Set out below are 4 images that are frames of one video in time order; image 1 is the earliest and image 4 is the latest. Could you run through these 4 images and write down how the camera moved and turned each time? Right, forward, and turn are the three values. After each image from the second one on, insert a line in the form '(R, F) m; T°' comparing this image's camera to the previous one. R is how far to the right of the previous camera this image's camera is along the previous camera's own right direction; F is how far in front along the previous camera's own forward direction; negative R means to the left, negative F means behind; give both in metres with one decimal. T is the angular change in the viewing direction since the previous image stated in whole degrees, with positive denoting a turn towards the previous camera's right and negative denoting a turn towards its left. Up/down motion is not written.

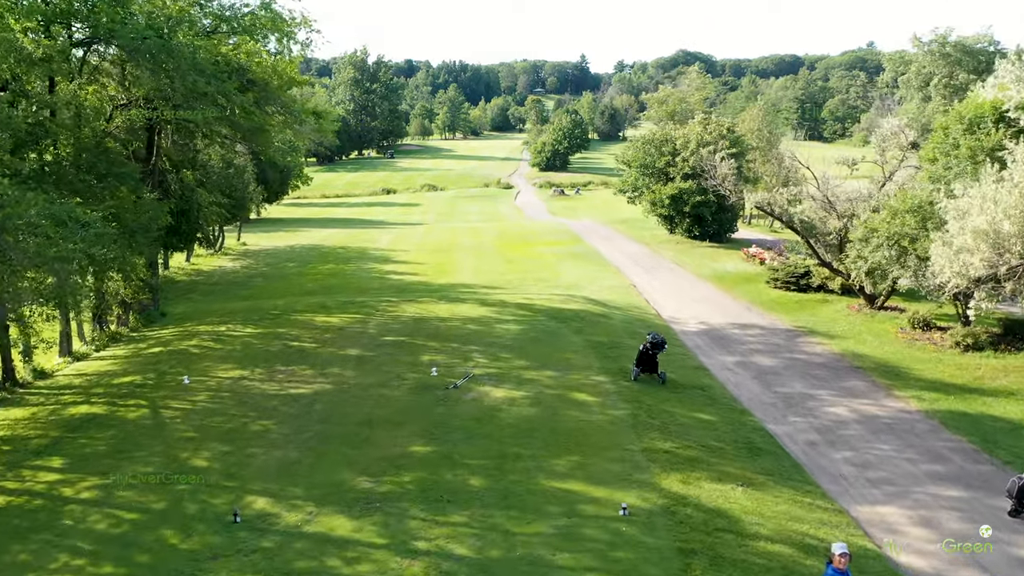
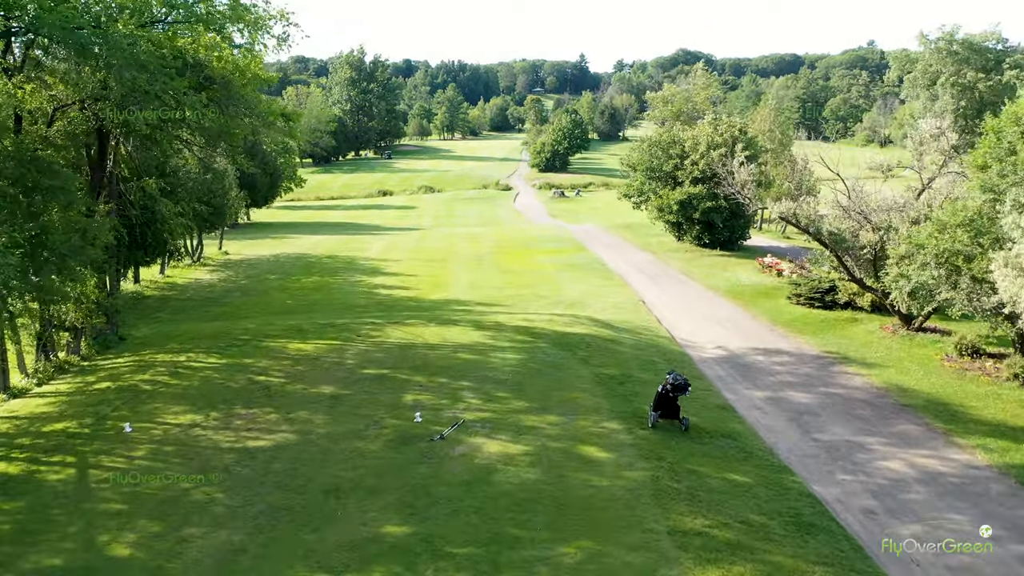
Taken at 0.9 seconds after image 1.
(0.0, +1.8) m; 0°
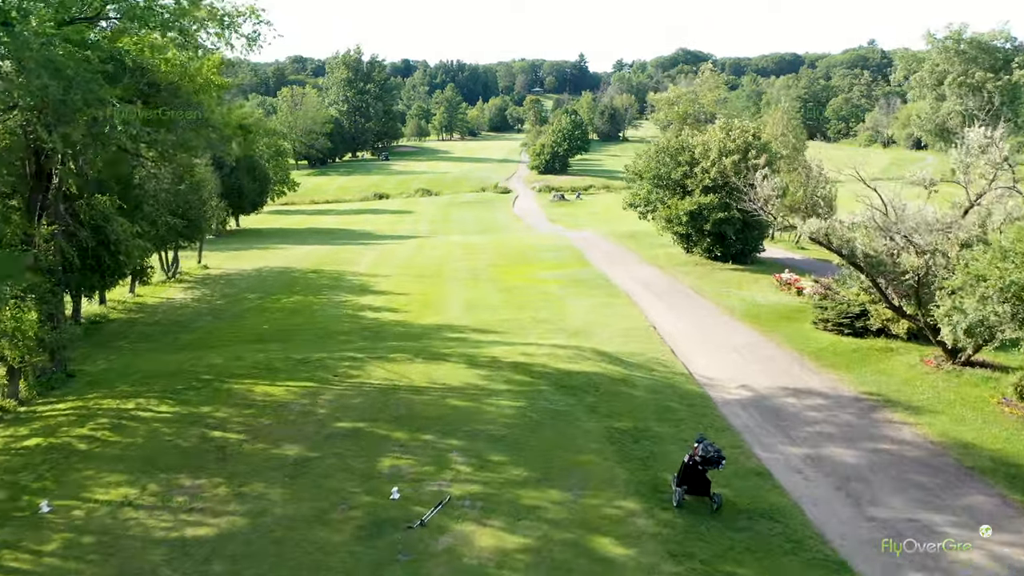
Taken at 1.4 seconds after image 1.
(0.0, +1.8) m; 0°
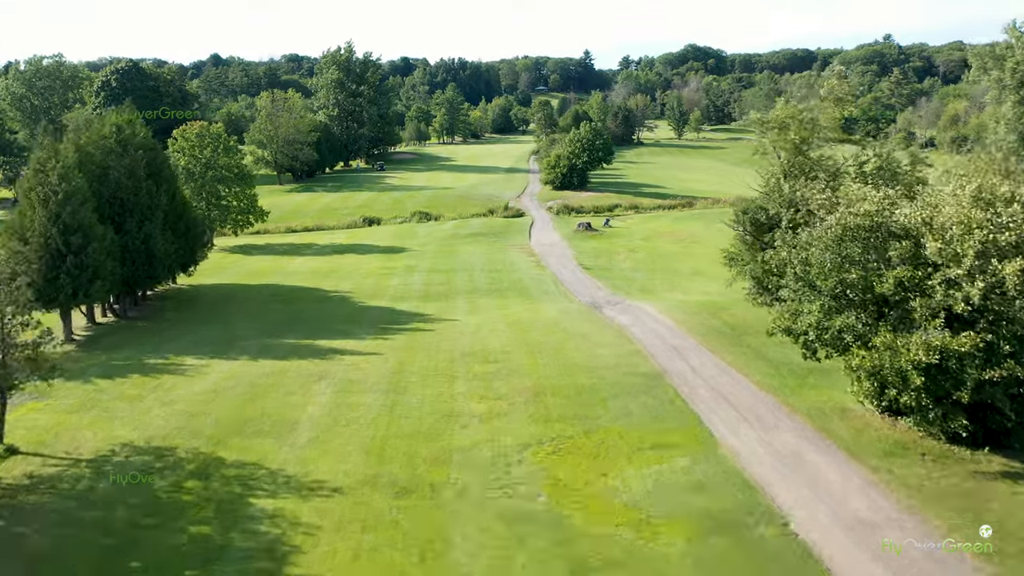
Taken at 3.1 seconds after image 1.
(-0.9, +12.2) m; 0°
